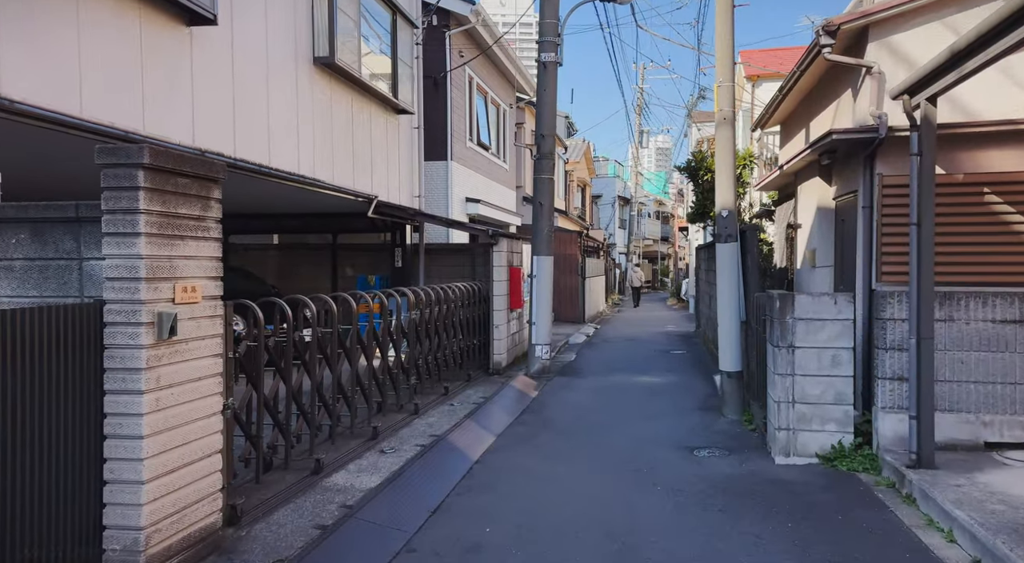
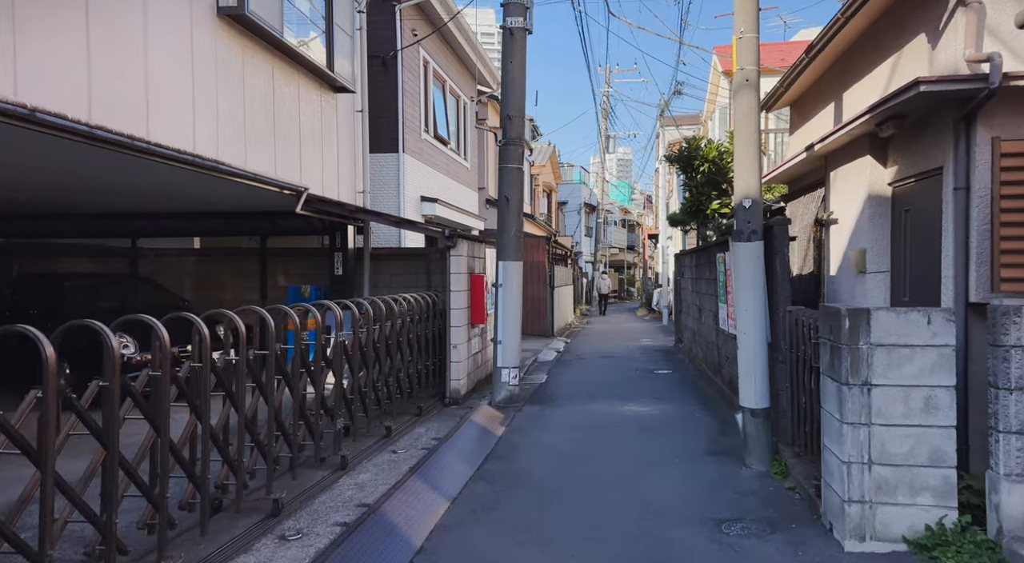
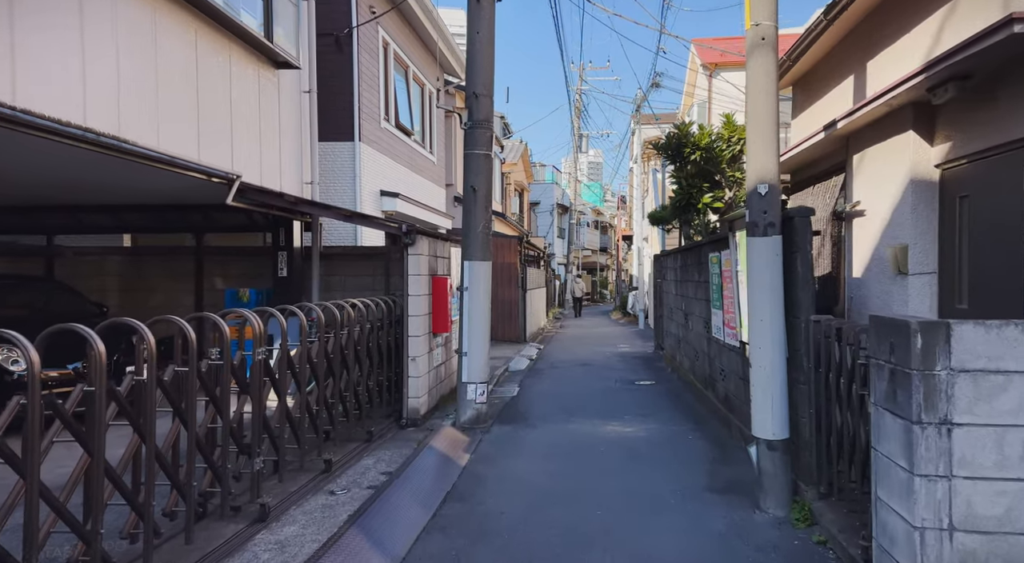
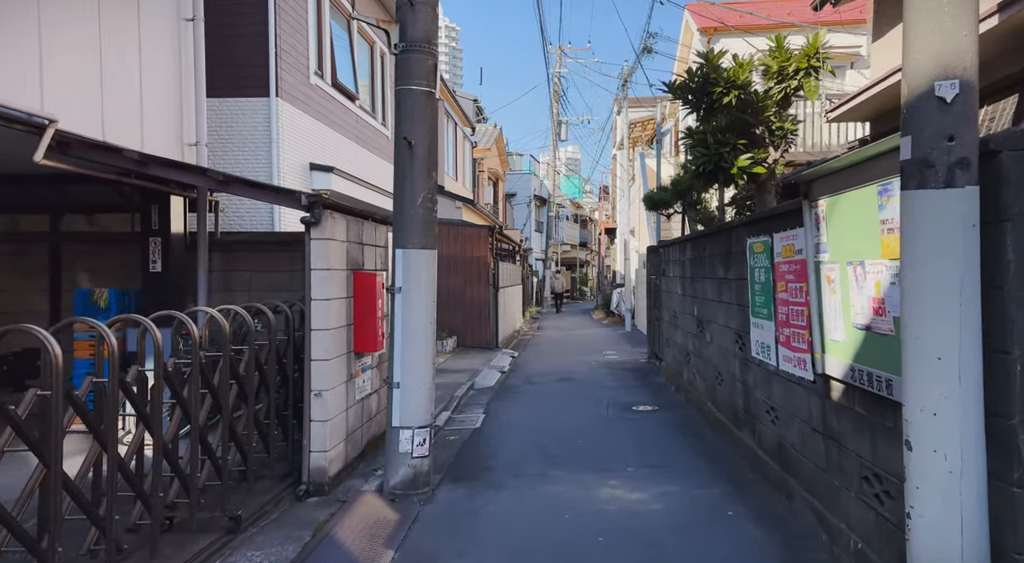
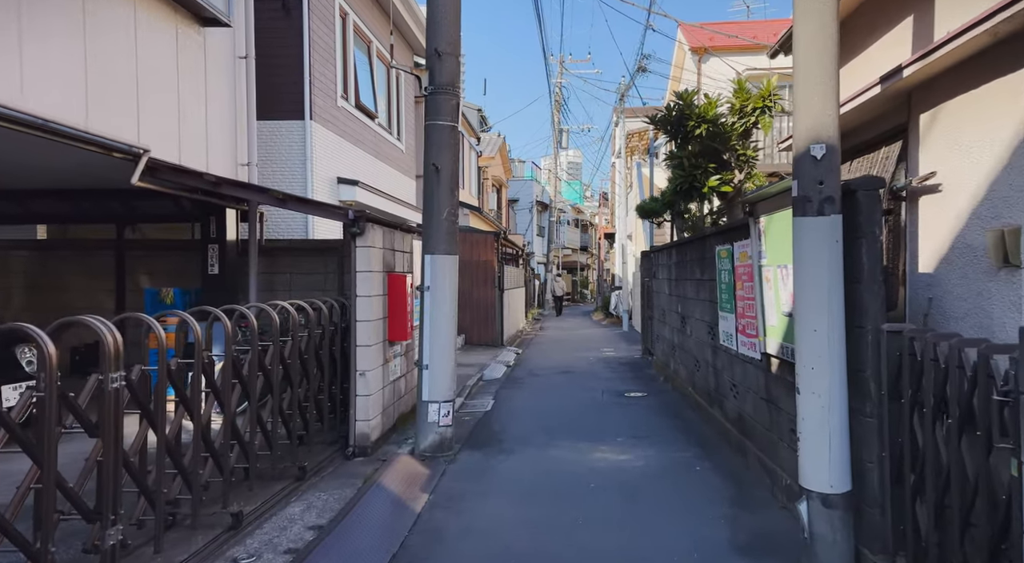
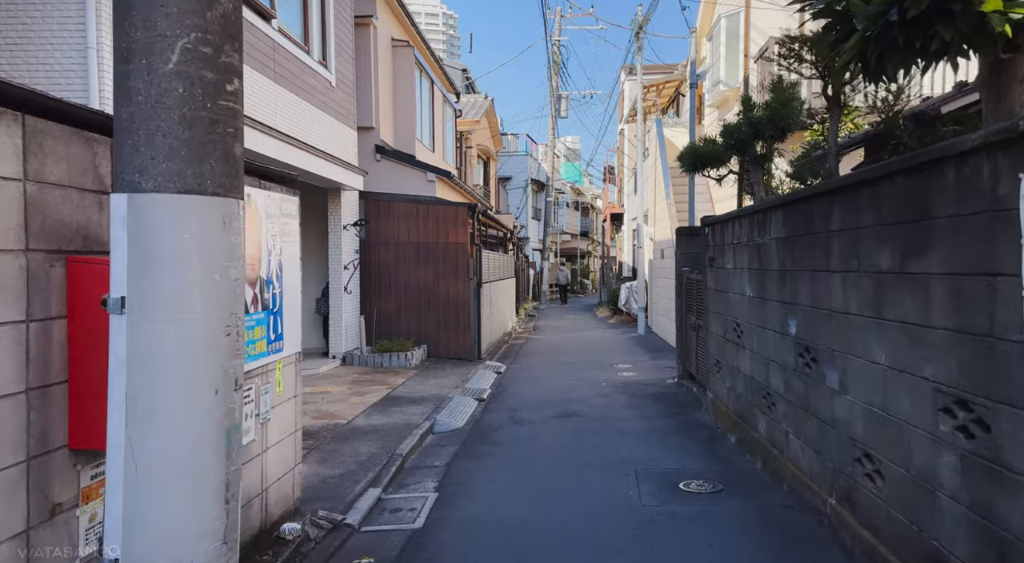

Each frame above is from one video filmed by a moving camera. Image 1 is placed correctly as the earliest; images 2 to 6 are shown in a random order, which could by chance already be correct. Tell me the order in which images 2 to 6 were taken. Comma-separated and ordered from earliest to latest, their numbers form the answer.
2, 3, 5, 4, 6
